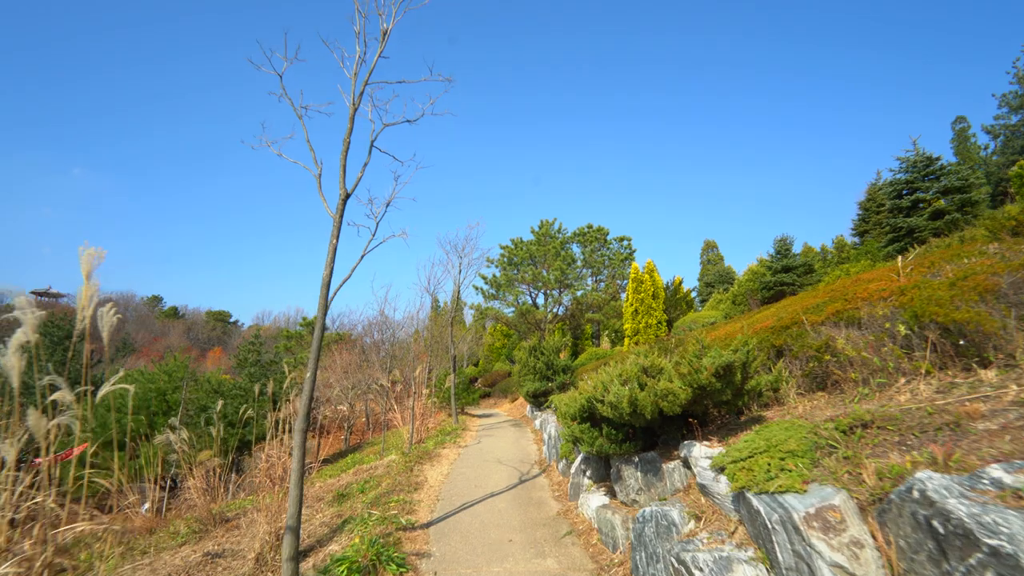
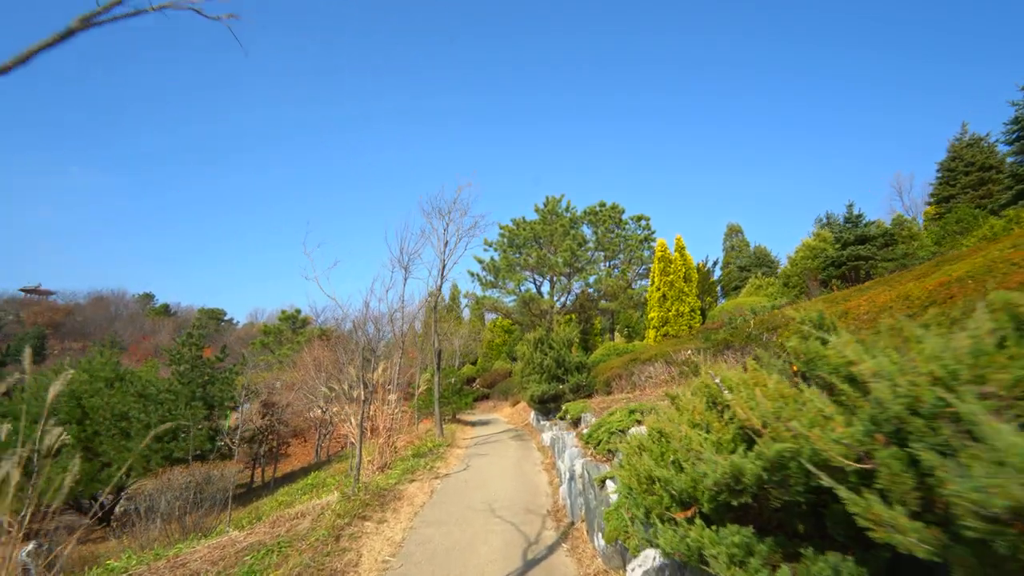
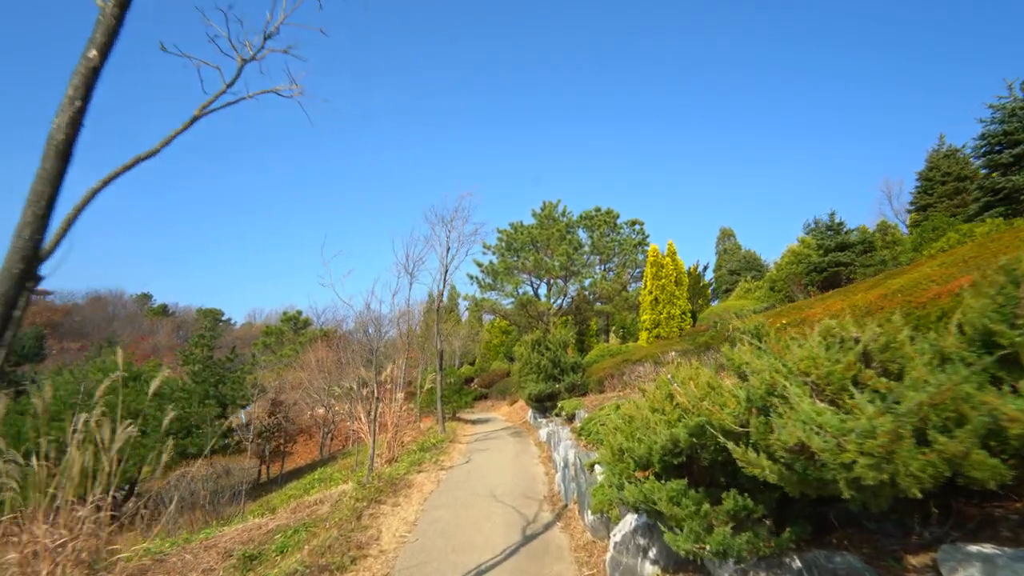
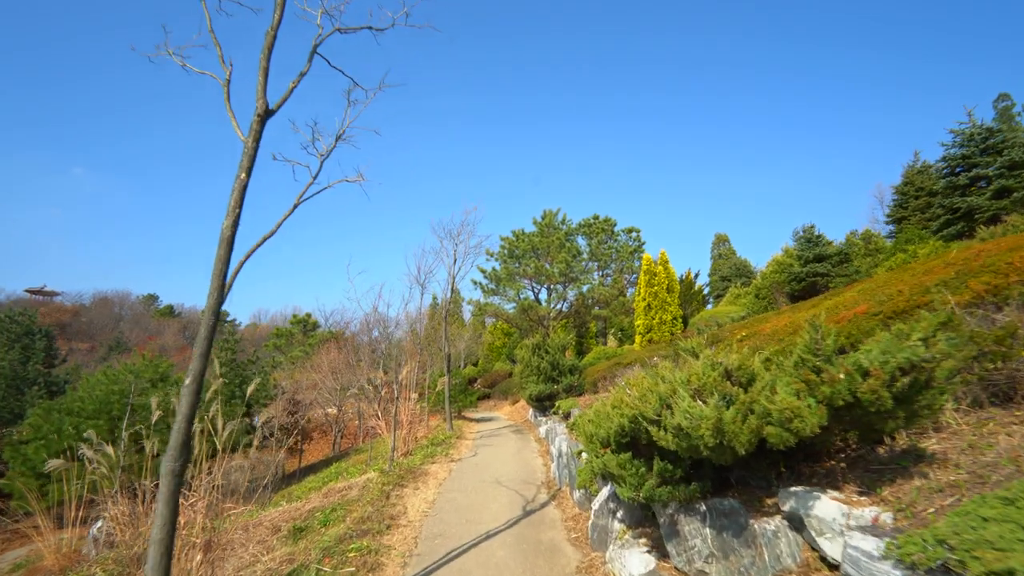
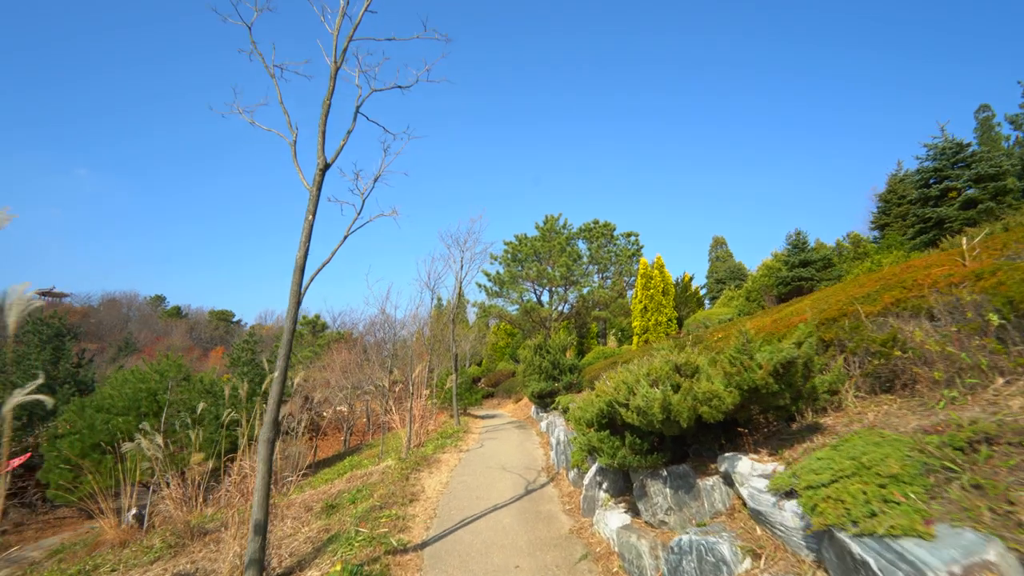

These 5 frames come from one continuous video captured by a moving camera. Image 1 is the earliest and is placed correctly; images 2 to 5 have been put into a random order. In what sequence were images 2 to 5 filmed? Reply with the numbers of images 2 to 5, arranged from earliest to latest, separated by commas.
5, 4, 3, 2
